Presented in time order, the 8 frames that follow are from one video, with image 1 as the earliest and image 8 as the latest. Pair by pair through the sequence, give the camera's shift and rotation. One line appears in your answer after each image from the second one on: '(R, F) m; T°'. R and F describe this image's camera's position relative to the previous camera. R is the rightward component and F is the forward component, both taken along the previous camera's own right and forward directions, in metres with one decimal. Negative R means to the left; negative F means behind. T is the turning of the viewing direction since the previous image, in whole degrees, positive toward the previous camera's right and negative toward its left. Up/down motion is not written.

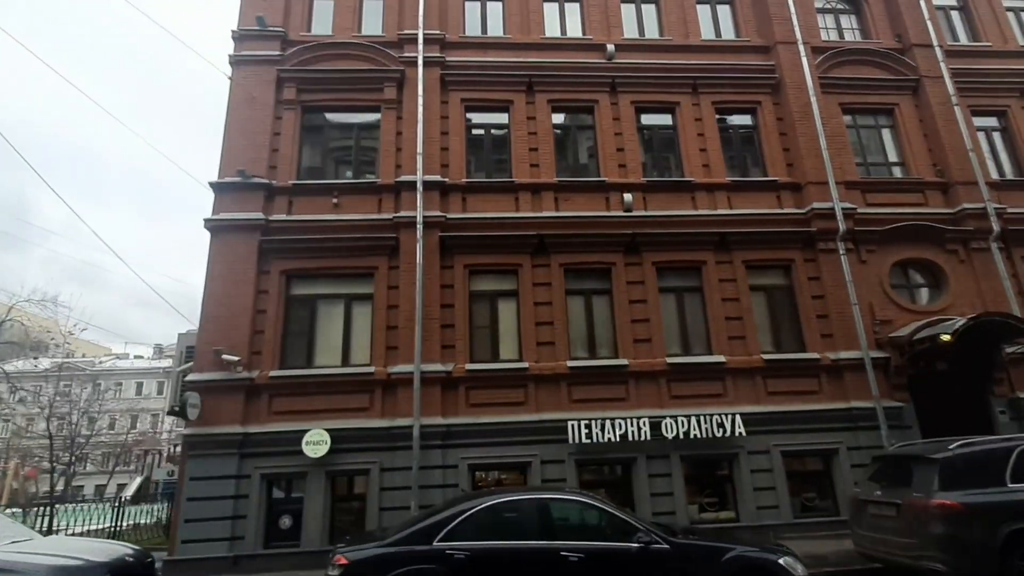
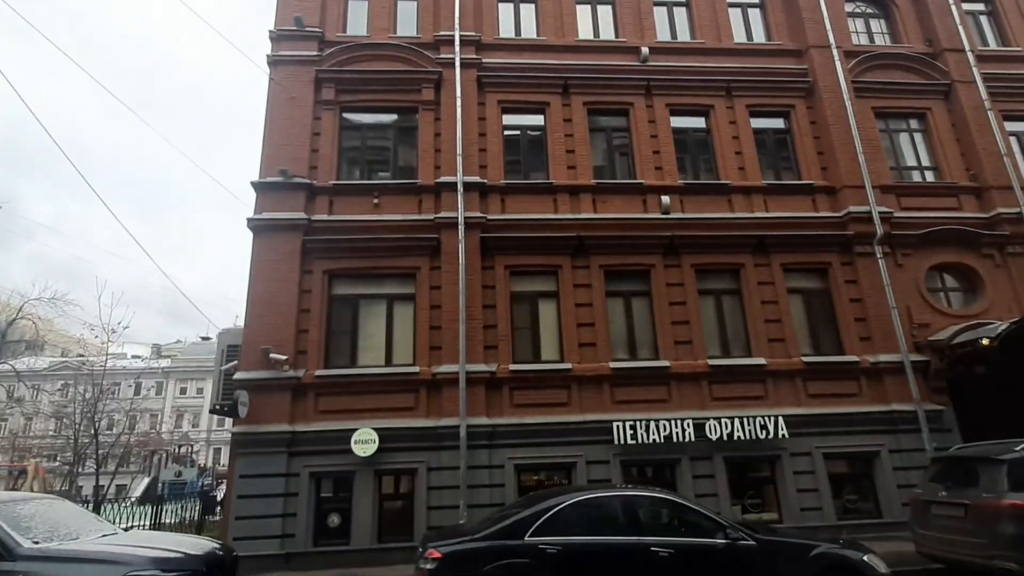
(-0.9, -0.1) m; 0°
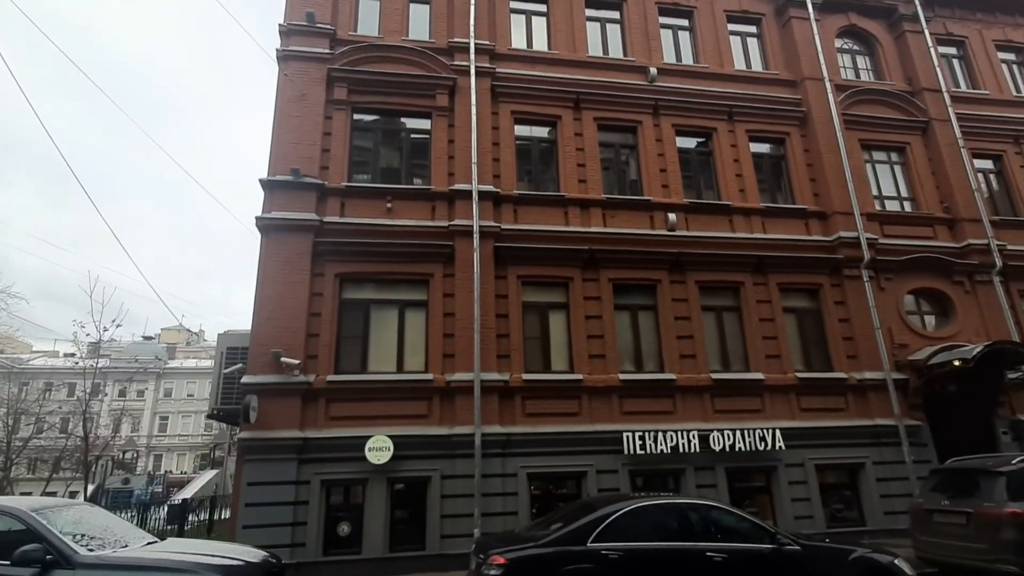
(-1.1, -0.1) m; +5°
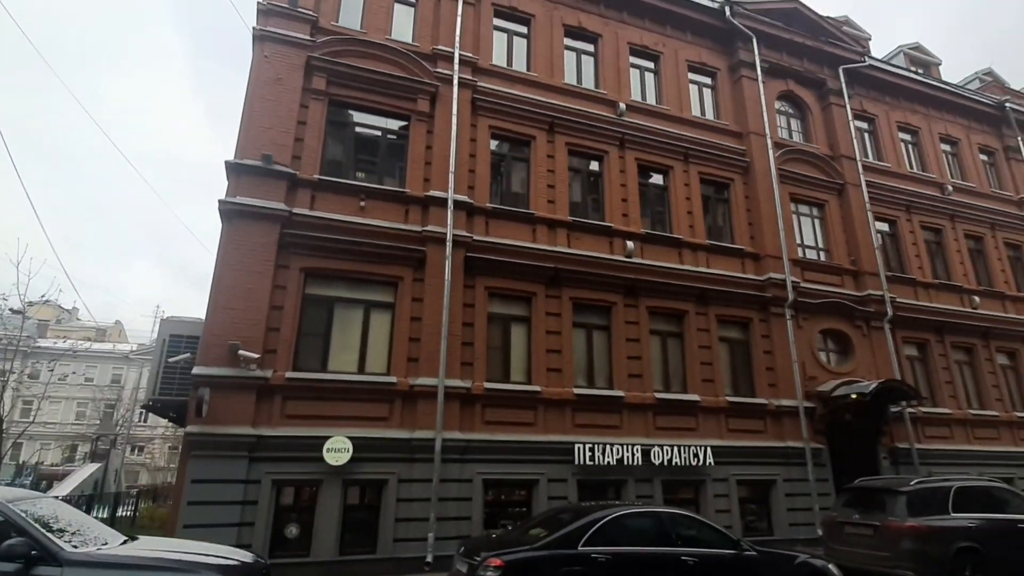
(-1.1, -0.2) m; +9°
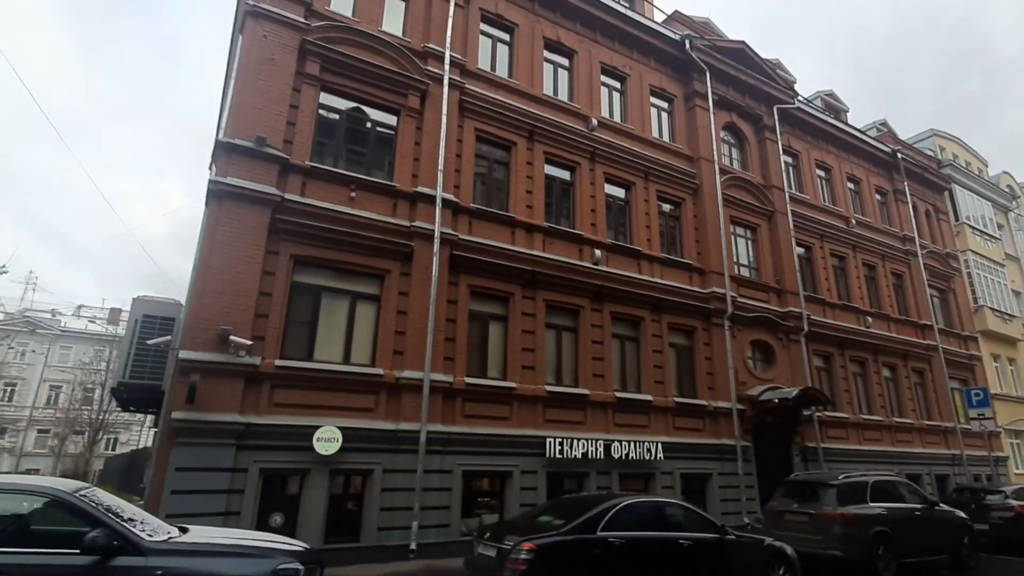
(-1.5, -0.4) m; +9°
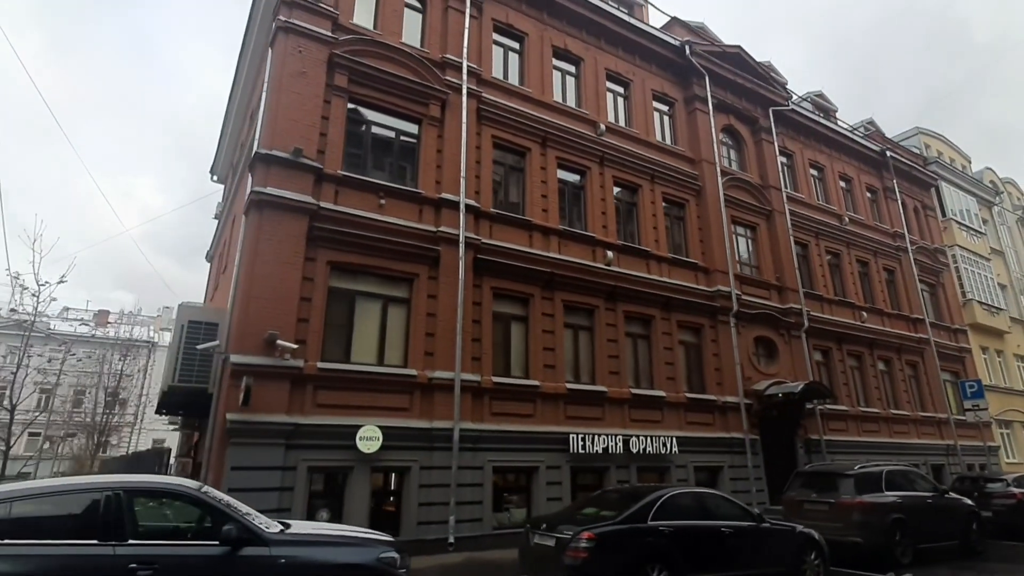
(-0.8, -0.5) m; +1°
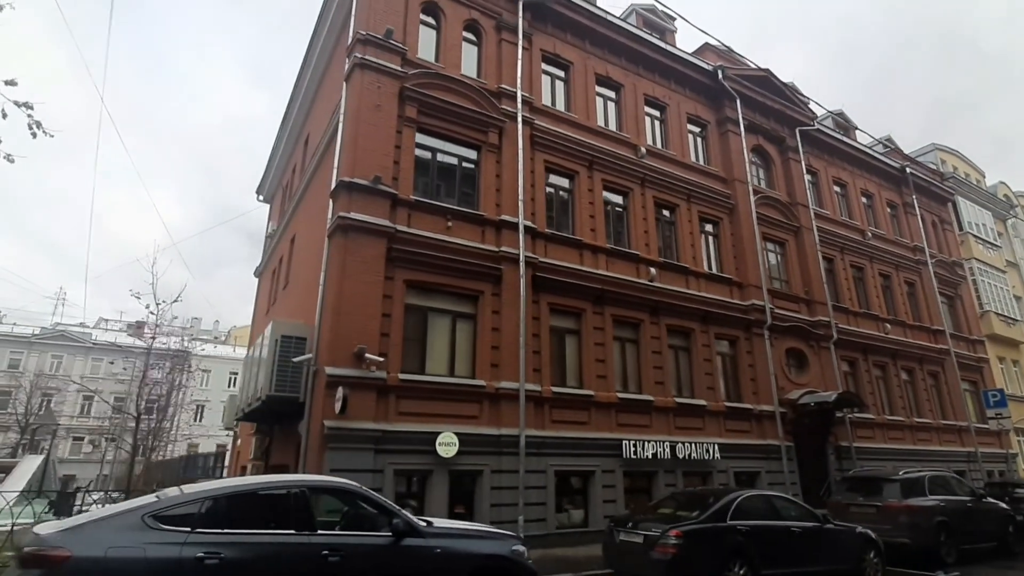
(-1.3, -0.8) m; 0°
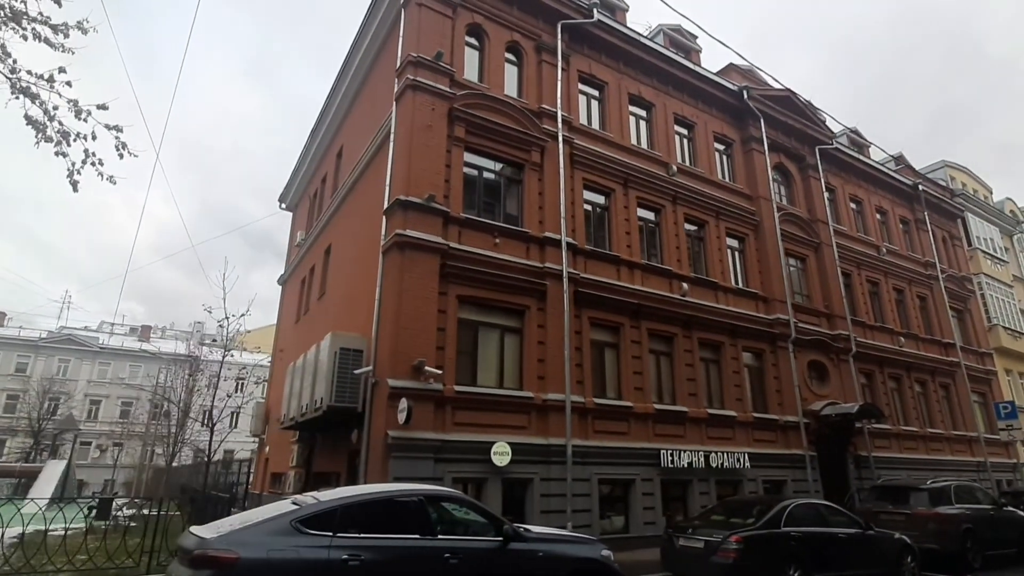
(-1.2, -0.5) m; 0°
